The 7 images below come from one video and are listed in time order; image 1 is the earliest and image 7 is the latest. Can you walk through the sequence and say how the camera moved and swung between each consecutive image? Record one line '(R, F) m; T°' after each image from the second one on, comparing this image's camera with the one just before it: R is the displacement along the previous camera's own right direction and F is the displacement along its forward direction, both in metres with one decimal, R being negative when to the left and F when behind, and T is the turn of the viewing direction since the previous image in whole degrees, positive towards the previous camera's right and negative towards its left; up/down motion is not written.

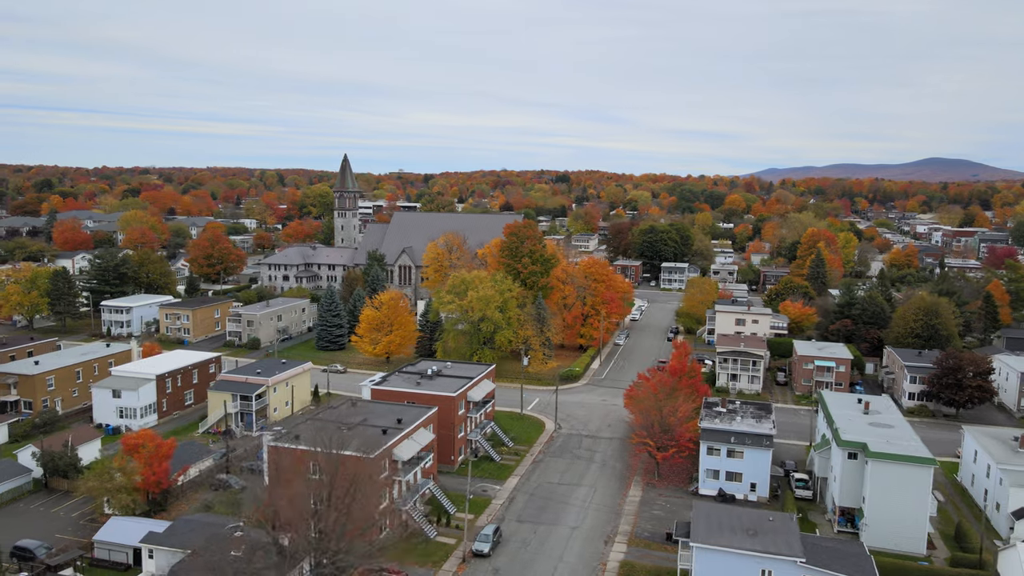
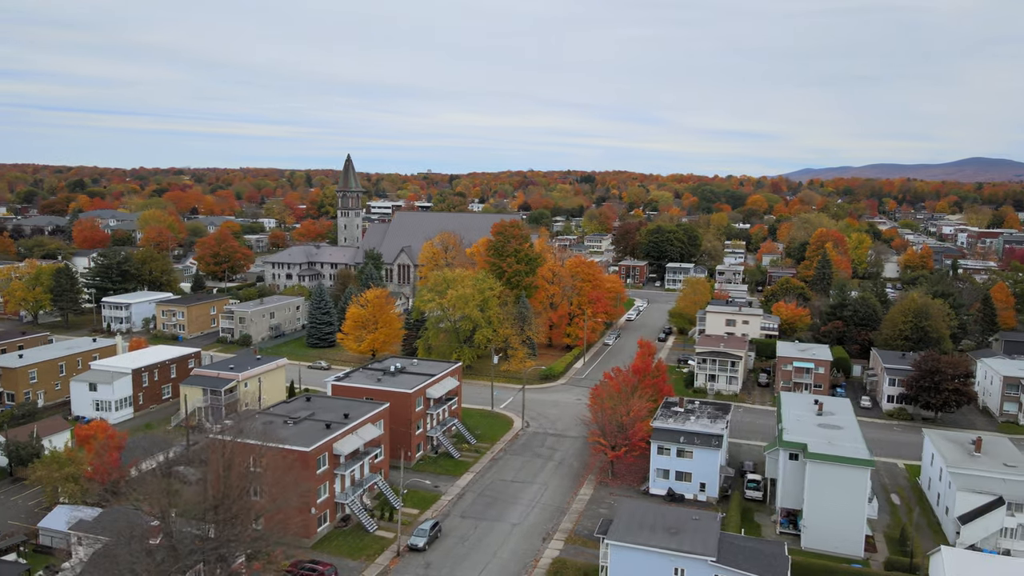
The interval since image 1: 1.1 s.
(+3.3, -0.1) m; -2°
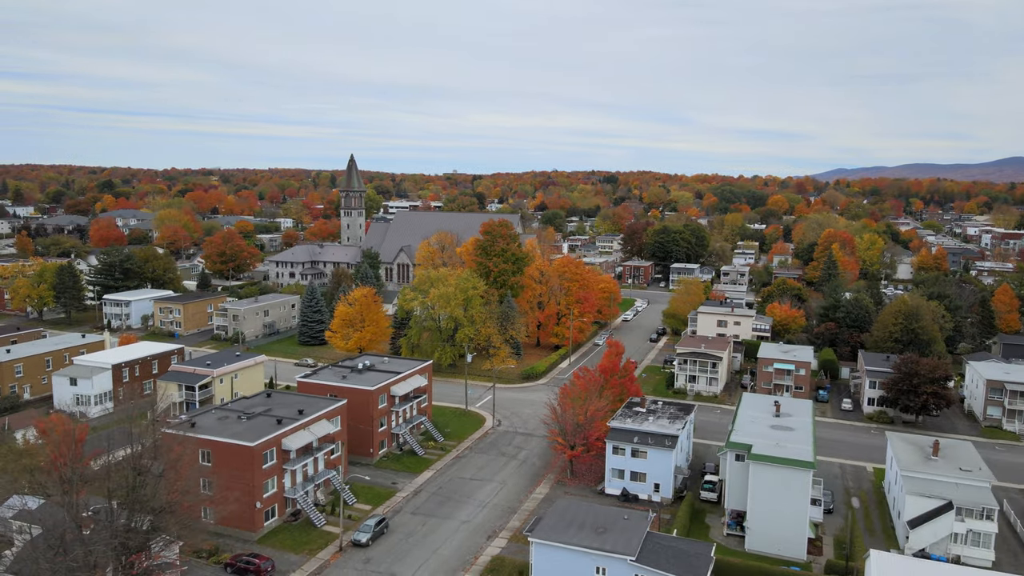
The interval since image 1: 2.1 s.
(+2.9, 0.0) m; -2°
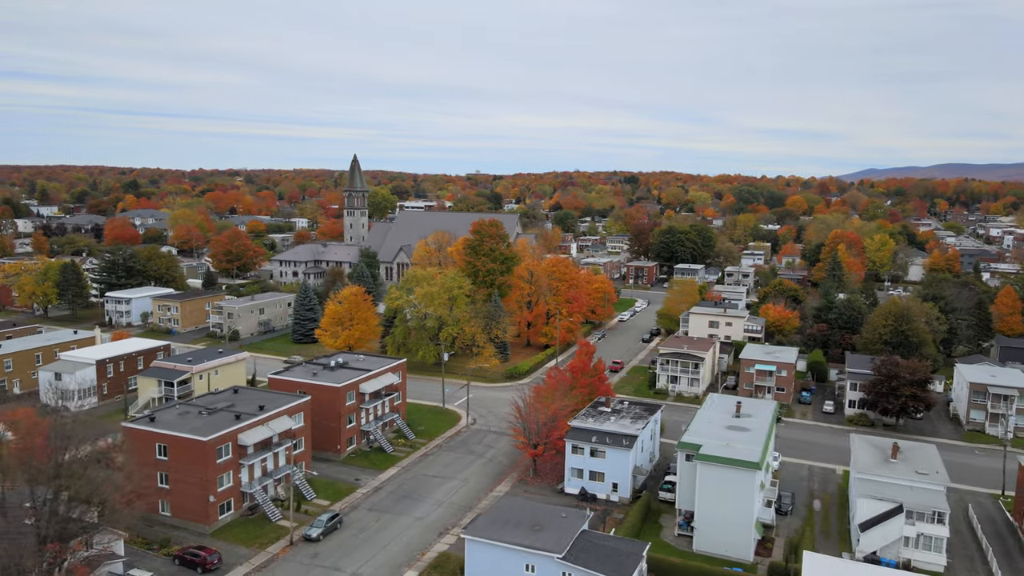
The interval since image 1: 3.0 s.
(+2.6, -0.1) m; -2°
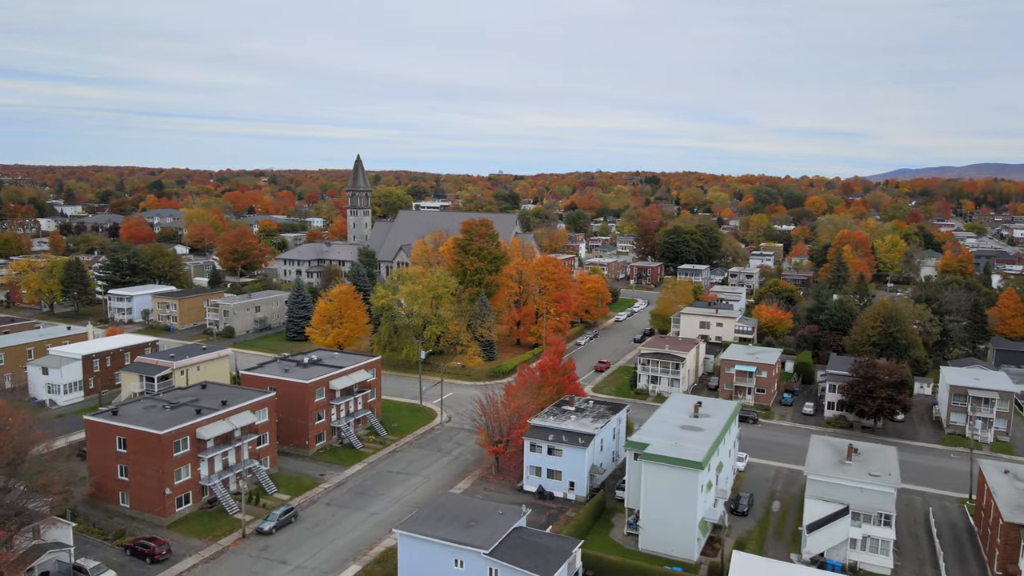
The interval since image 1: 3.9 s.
(+2.7, -0.1) m; -2°
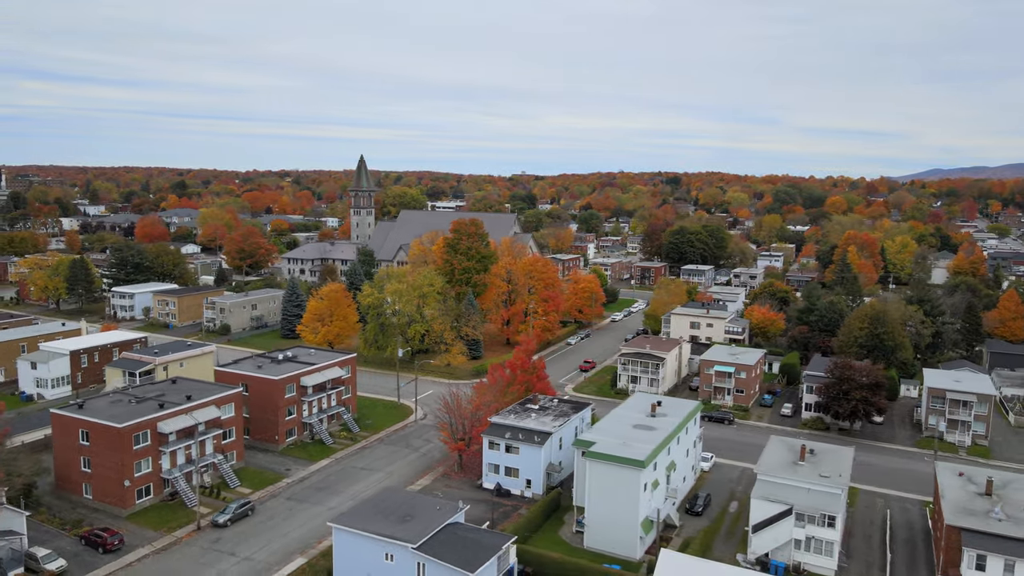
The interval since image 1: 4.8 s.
(+2.7, -0.1) m; -2°
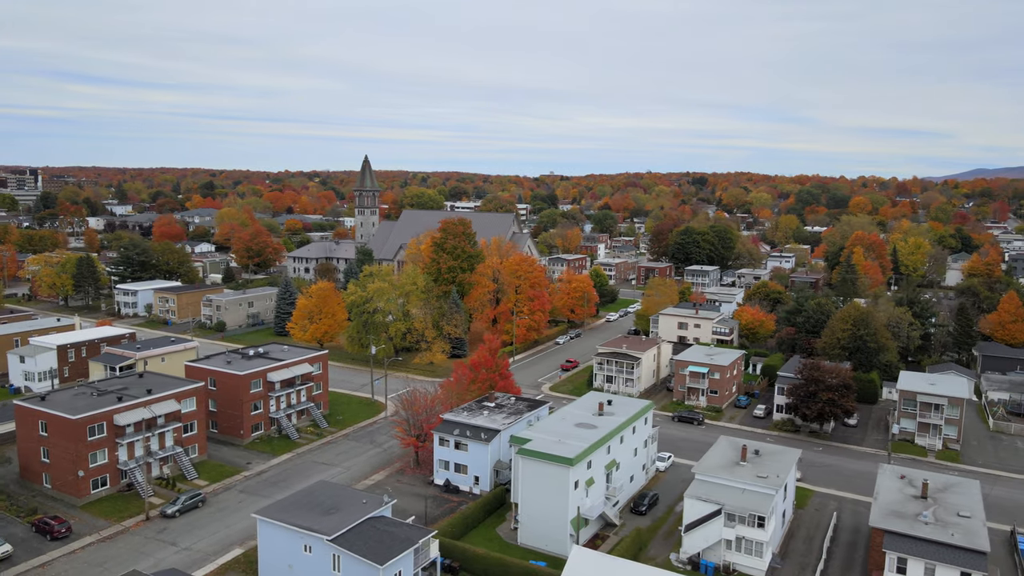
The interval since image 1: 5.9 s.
(+3.3, -0.2) m; -2°
